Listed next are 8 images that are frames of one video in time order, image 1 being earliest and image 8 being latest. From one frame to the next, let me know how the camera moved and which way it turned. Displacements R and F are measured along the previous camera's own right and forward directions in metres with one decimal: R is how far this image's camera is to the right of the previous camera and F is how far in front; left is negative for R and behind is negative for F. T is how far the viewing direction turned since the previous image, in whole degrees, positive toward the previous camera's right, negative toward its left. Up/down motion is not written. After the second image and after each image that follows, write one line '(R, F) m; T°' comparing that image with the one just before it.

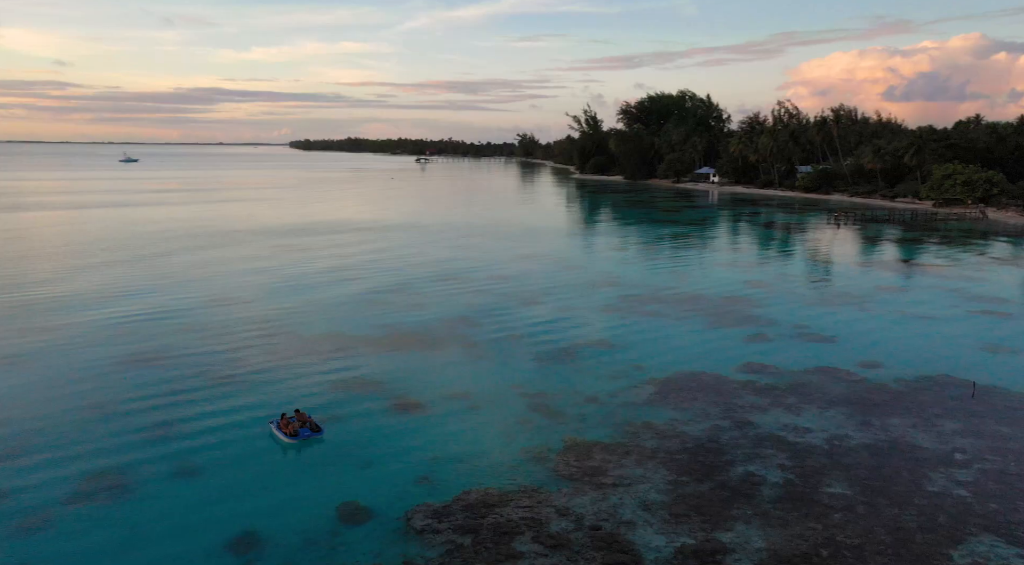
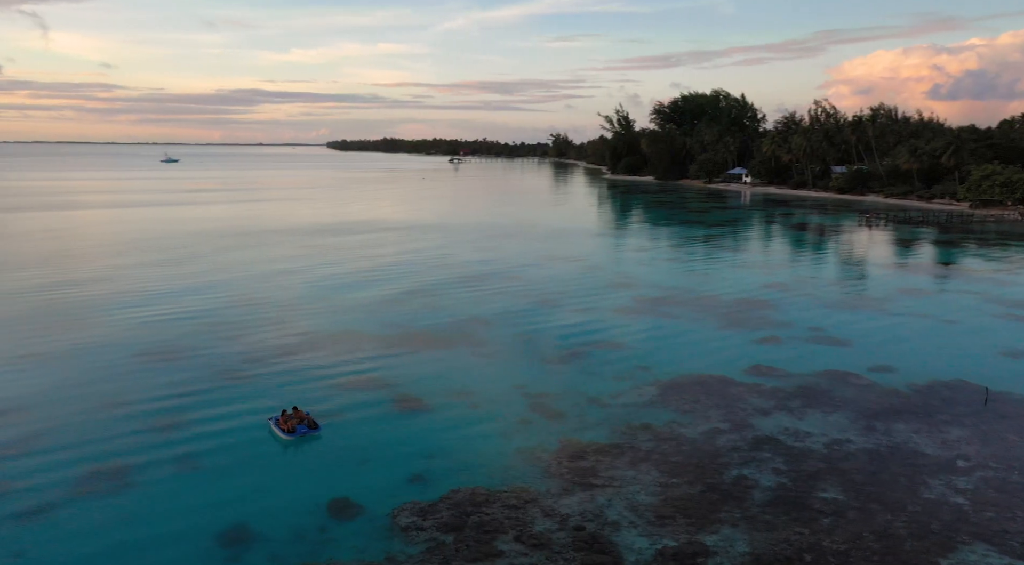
(+0.4, 0.0) m; -2°
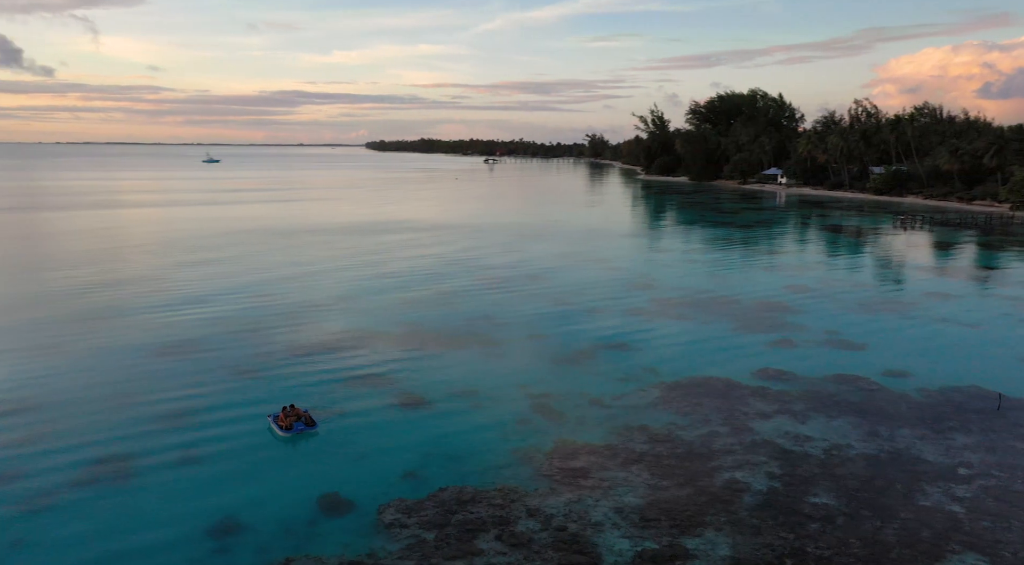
(+0.5, 0.0) m; -2°
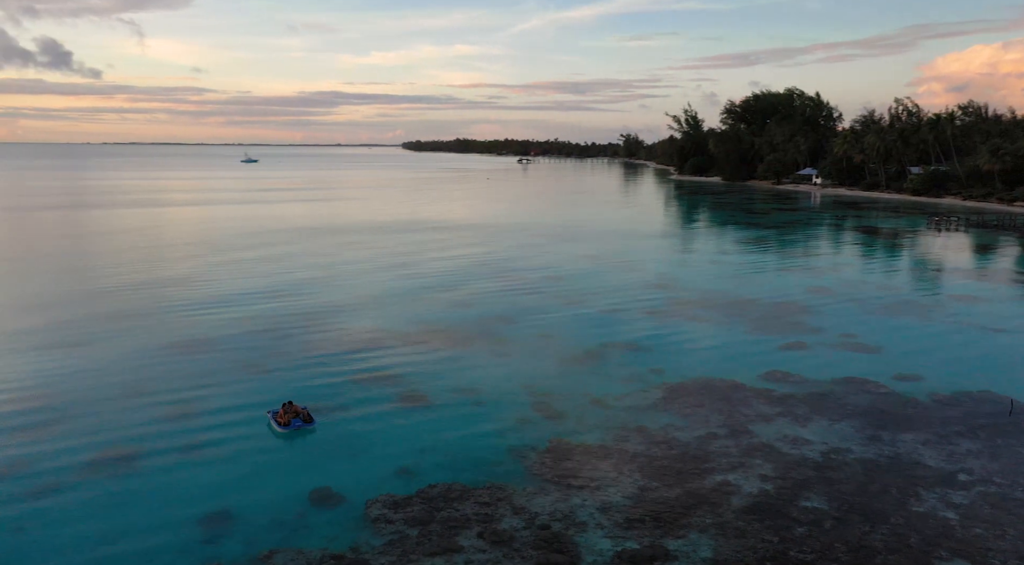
(+0.4, 0.0) m; -2°
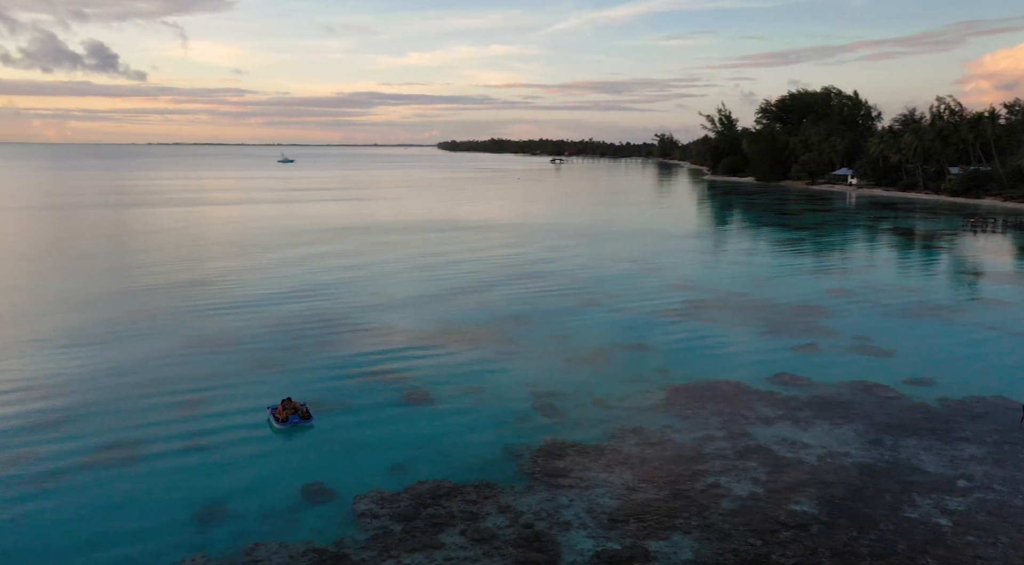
(+0.4, 0.0) m; -2°
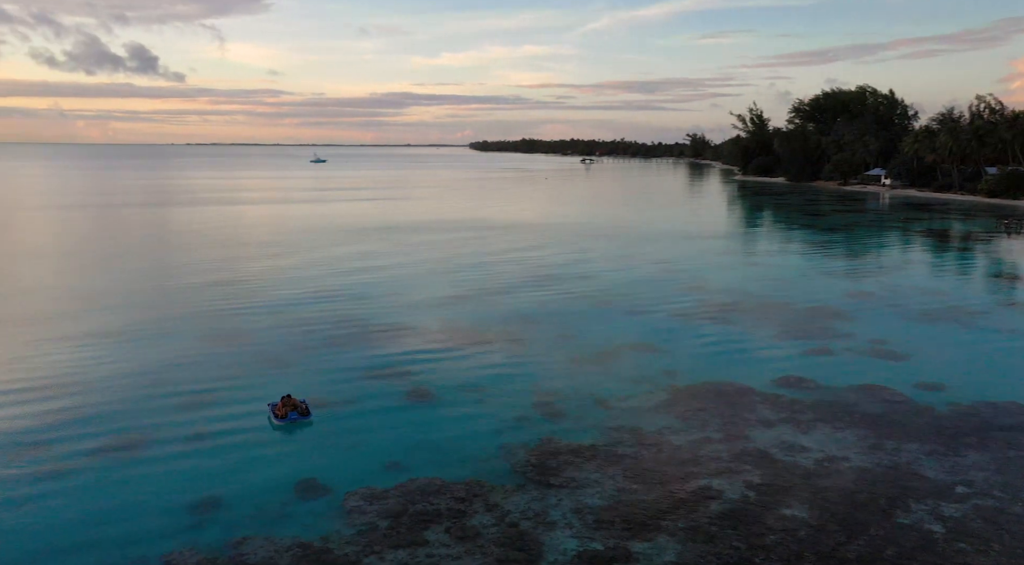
(+0.4, 0.0) m; -2°
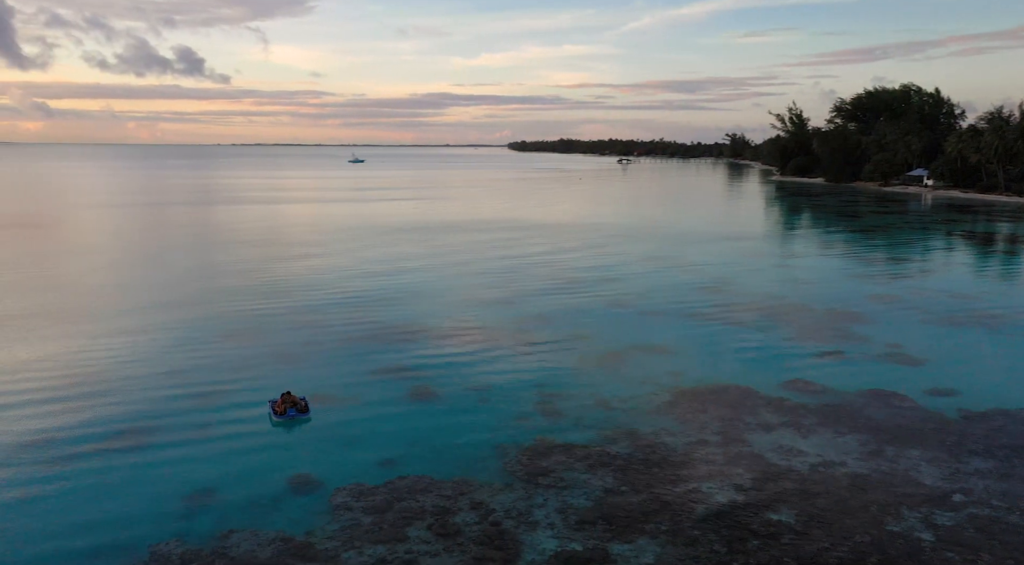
(+0.5, 0.0) m; -2°
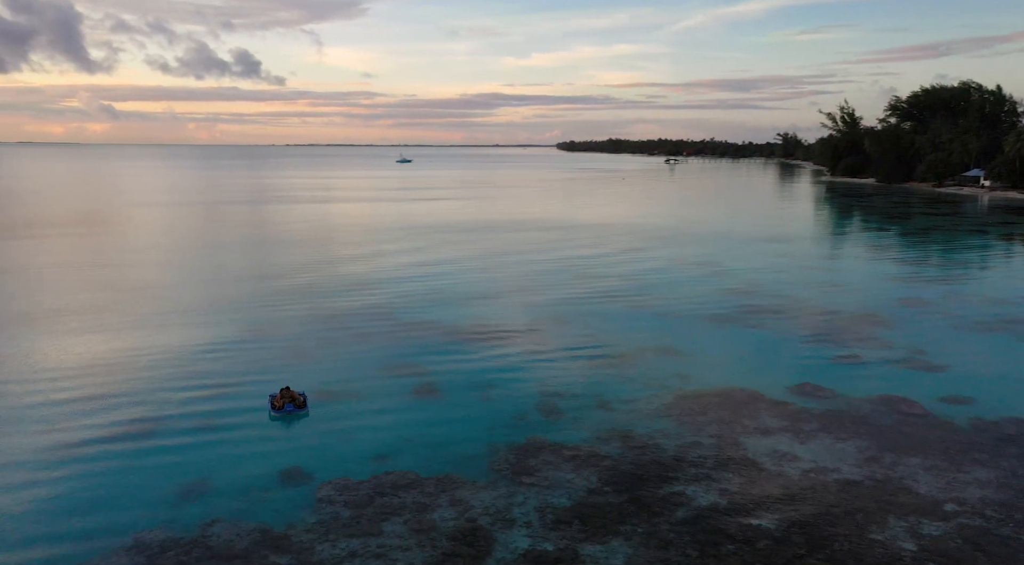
(+0.6, 0.0) m; -3°
